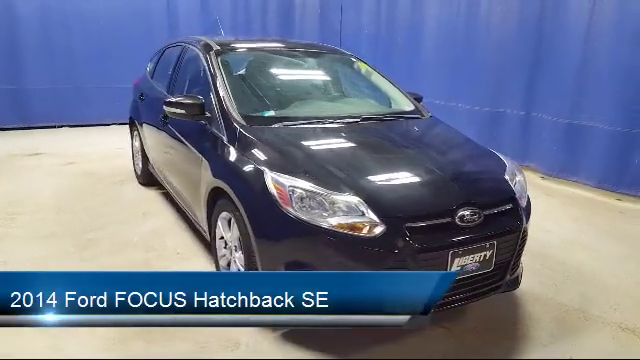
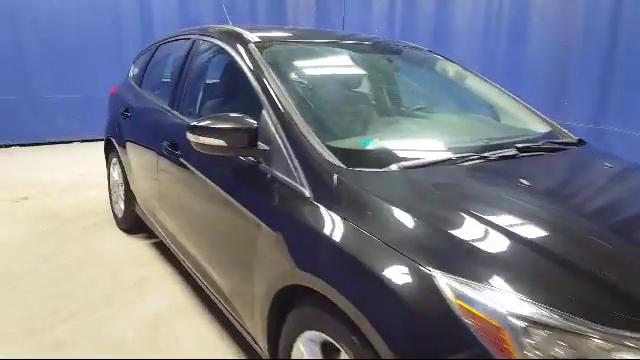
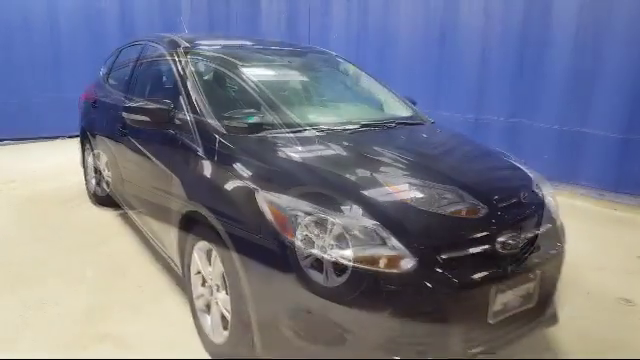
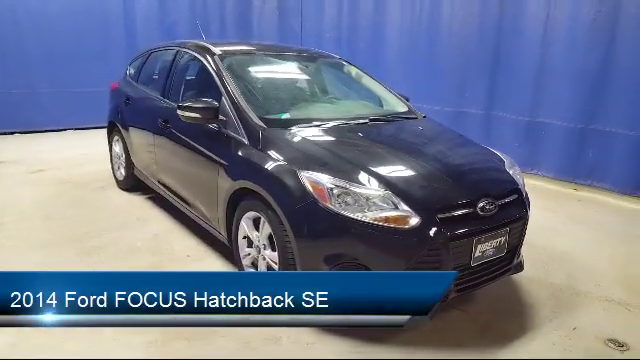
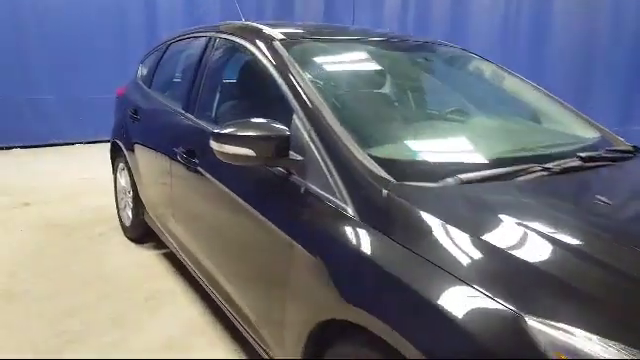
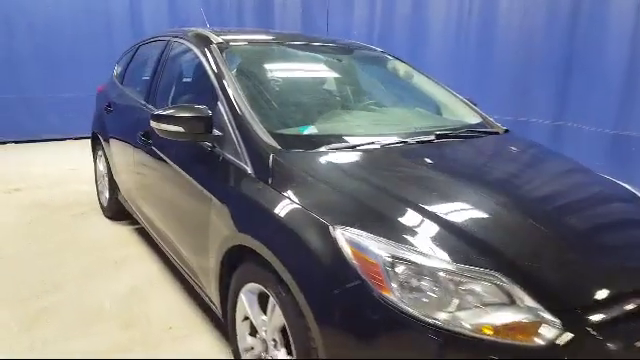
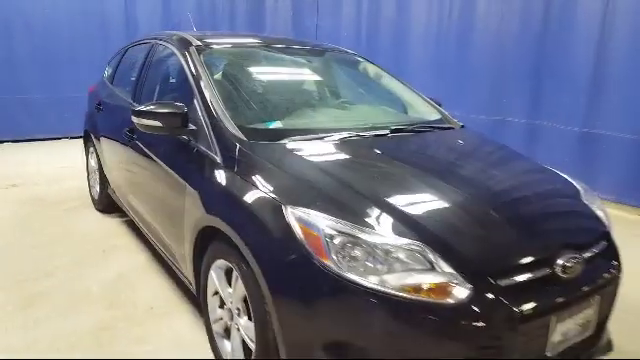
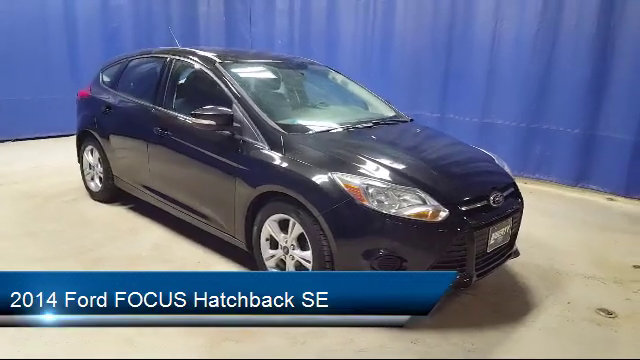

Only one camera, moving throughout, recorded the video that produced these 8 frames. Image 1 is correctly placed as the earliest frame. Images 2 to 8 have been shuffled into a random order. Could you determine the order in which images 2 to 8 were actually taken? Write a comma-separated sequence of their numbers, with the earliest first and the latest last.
4, 8, 3, 7, 6, 2, 5
